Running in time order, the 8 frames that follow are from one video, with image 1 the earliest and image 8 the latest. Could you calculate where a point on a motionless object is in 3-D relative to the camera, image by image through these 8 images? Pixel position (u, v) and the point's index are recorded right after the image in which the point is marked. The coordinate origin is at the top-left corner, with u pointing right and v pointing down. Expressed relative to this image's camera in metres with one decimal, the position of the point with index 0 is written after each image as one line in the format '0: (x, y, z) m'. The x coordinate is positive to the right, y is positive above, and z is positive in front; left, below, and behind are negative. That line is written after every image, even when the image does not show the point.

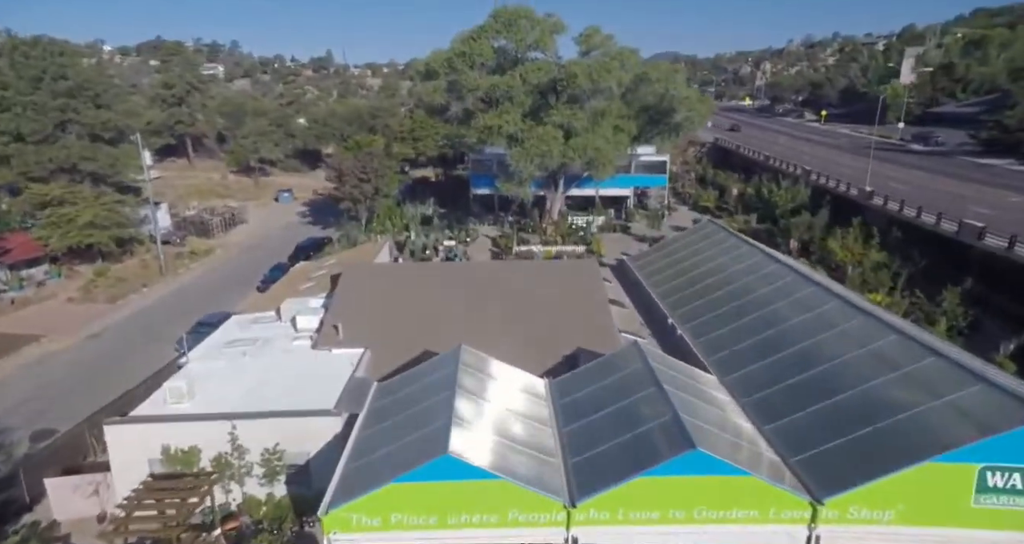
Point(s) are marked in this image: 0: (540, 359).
0: (+0.7, -2.0, +15.5) m
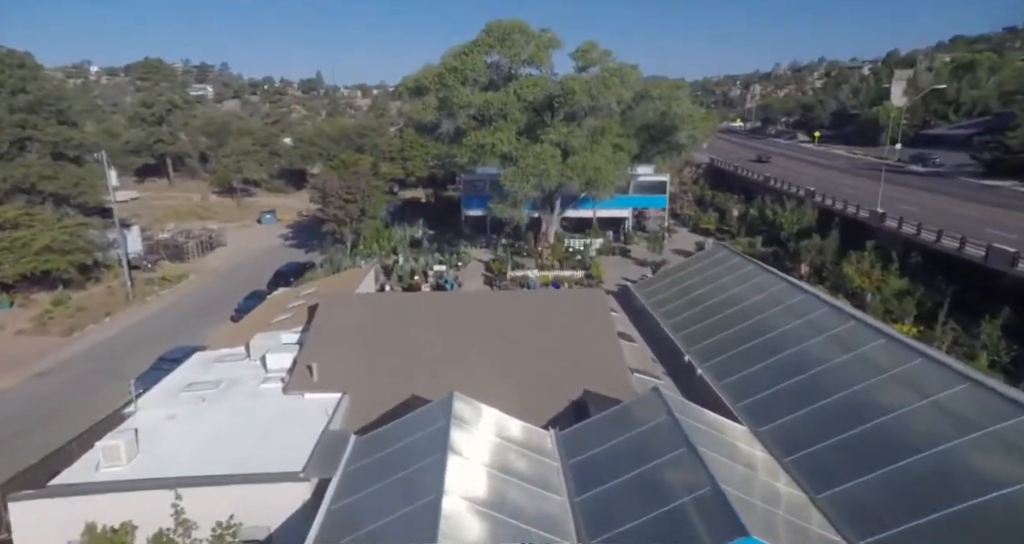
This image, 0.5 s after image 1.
0: (+0.7, -2.7, +13.6) m
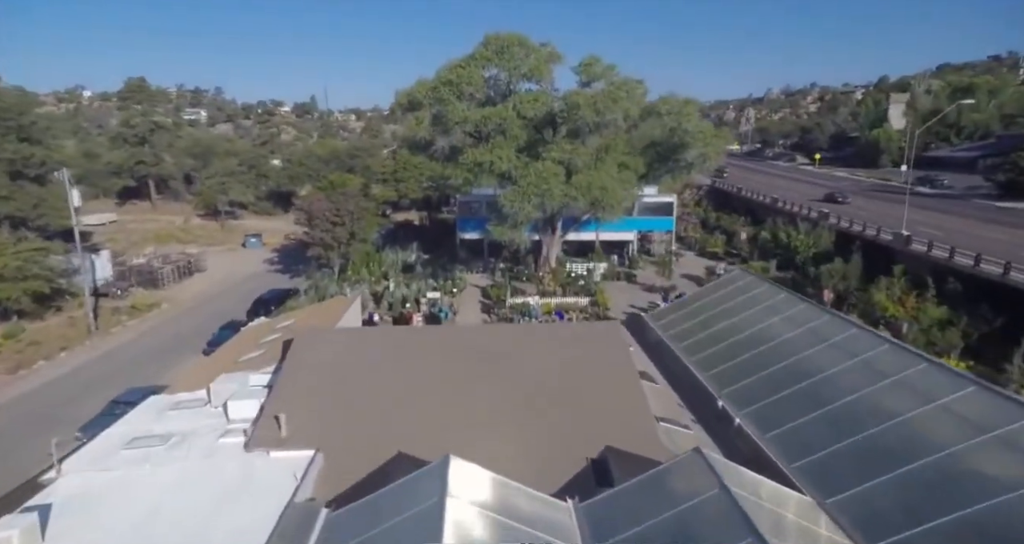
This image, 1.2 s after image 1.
0: (+0.8, -3.3, +11.4) m
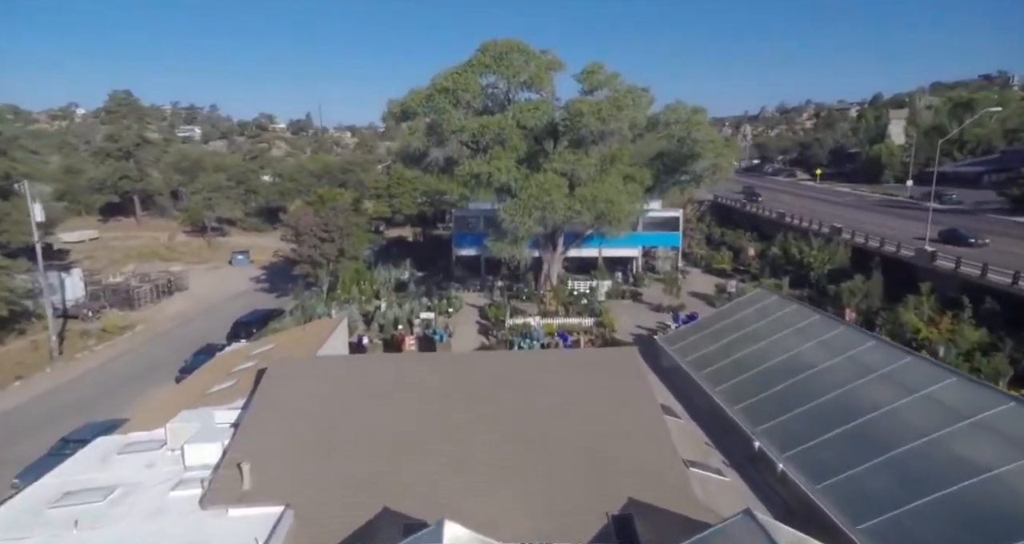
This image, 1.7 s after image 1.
0: (+0.9, -3.6, +9.5) m
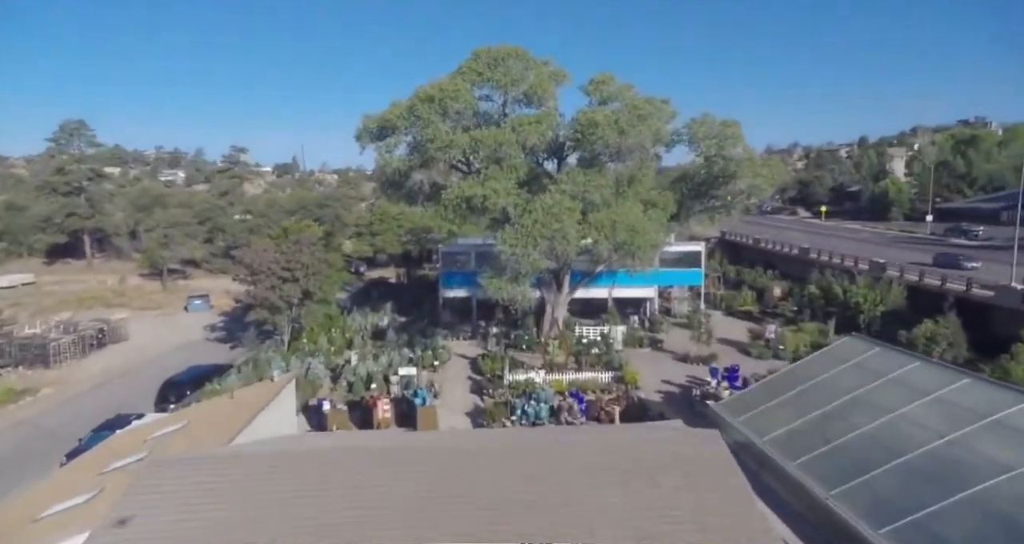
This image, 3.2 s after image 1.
0: (+1.1, -3.9, +4.5) m
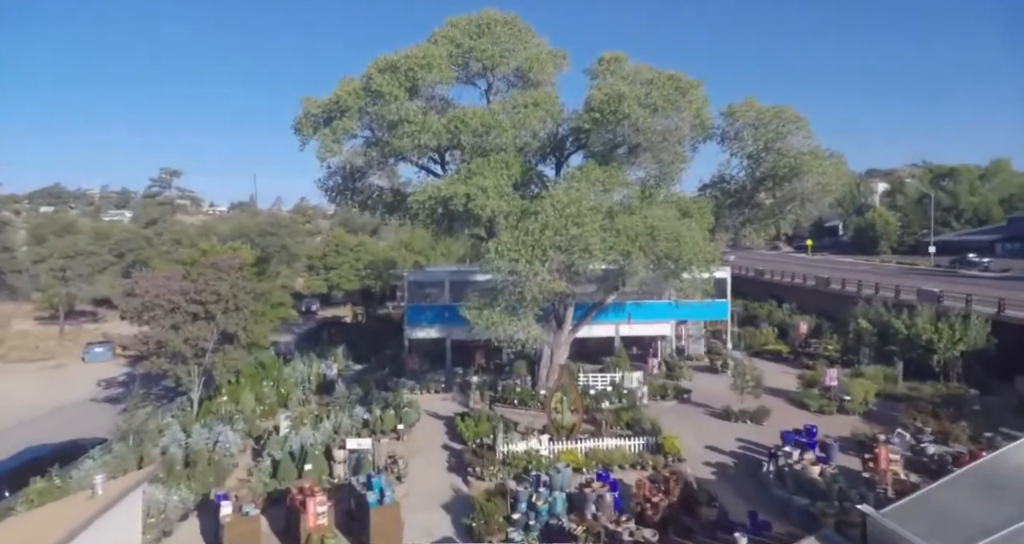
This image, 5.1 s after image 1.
0: (+1.9, -3.5, -1.5) m
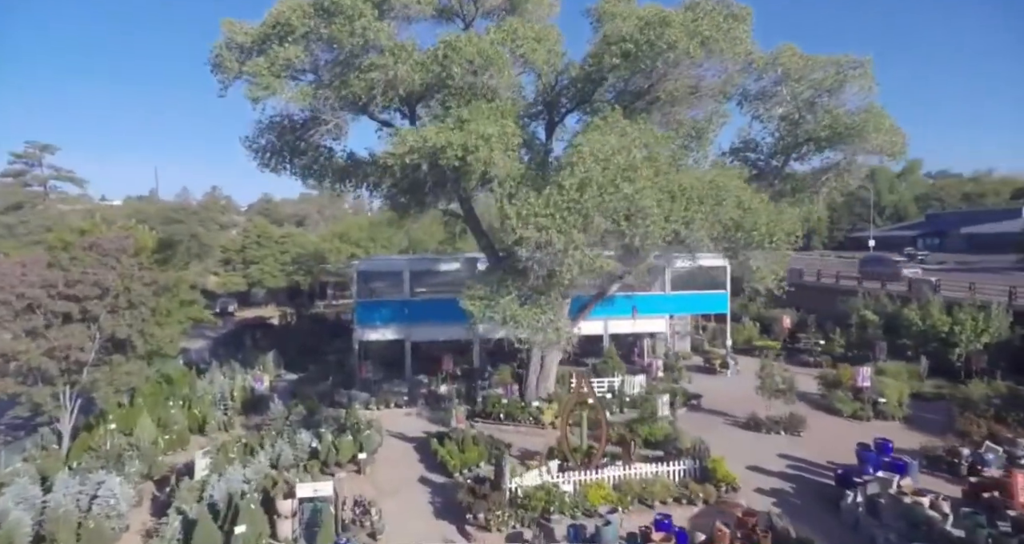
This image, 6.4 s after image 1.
0: (+4.2, -3.1, -5.0) m
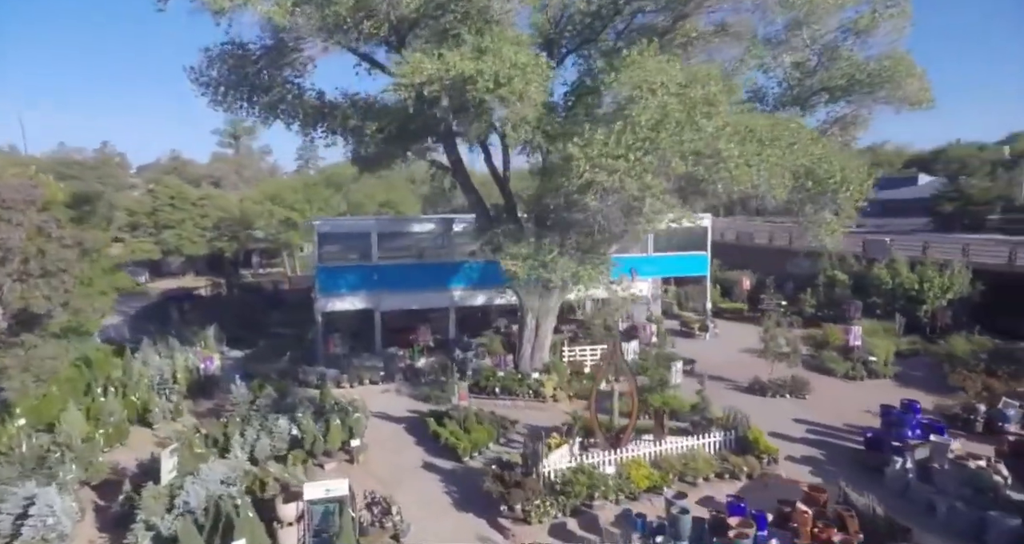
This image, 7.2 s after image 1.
0: (+7.0, -3.1, -5.7) m
